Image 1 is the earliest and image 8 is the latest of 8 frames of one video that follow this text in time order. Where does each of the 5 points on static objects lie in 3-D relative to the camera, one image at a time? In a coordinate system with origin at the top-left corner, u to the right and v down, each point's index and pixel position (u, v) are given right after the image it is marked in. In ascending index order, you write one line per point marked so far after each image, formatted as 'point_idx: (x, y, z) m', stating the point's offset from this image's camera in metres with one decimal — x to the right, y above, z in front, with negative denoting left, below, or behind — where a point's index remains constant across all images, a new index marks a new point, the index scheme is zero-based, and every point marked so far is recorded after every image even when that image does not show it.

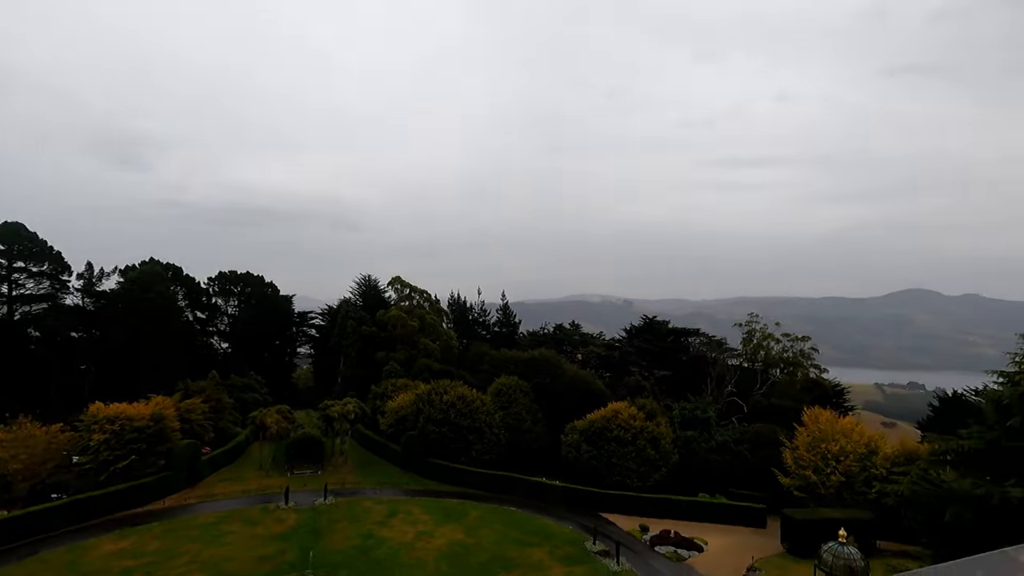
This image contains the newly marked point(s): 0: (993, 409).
0: (+12.5, -3.1, +13.8) m
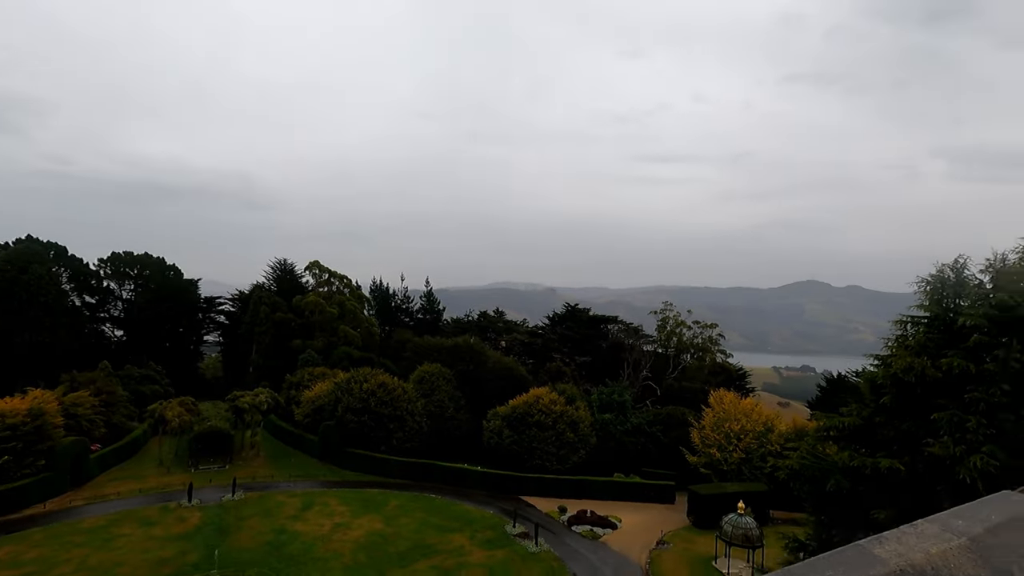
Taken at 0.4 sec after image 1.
0: (+10.3, -2.9, +15.4) m
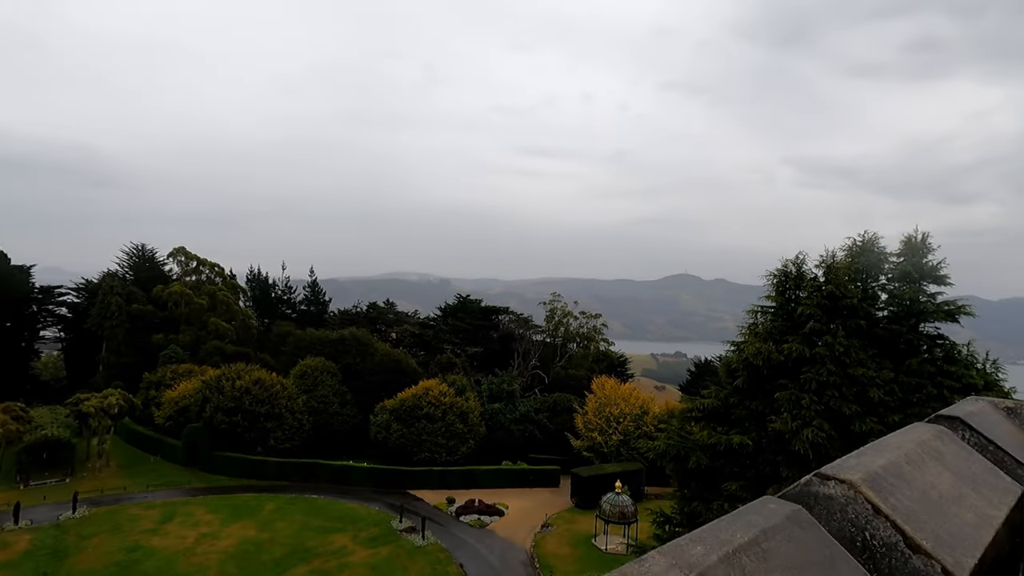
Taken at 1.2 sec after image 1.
0: (+6.8, -2.6, +16.8) m
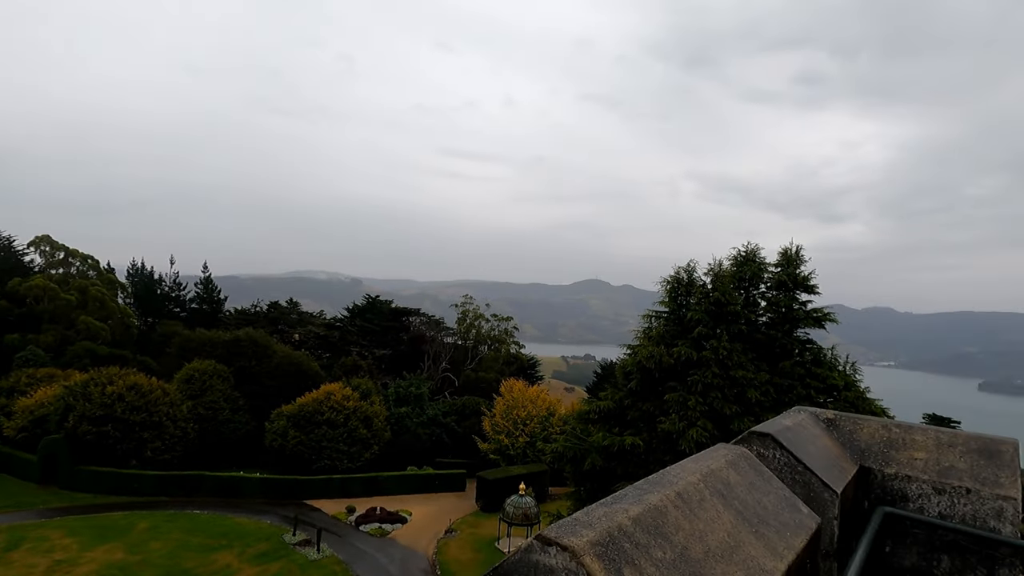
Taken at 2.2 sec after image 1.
0: (+3.6, -2.8, +17.3) m
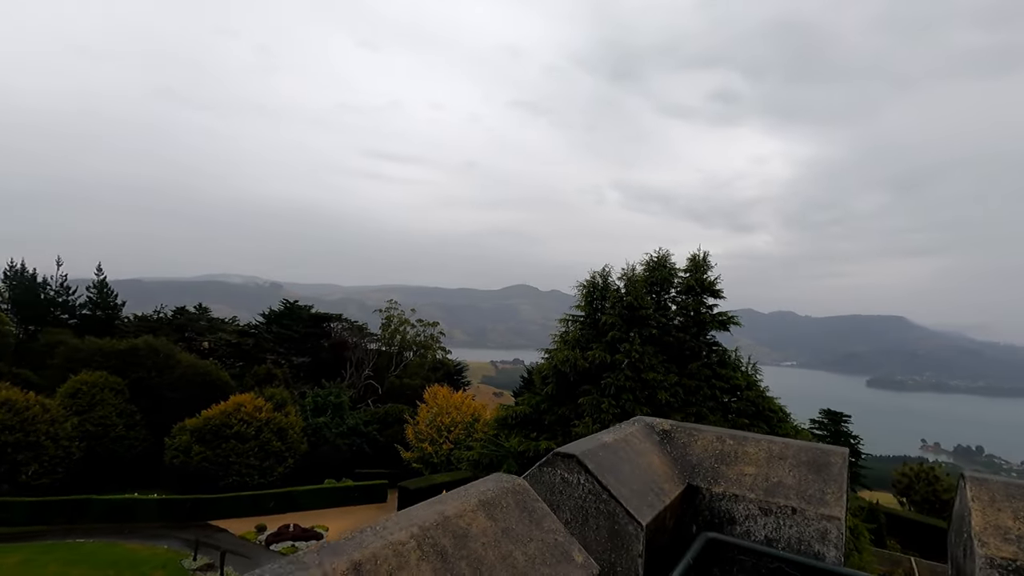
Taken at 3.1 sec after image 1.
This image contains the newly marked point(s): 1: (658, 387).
0: (+0.9, -2.9, +17.3) m
1: (+4.1, -2.8, +15.1) m
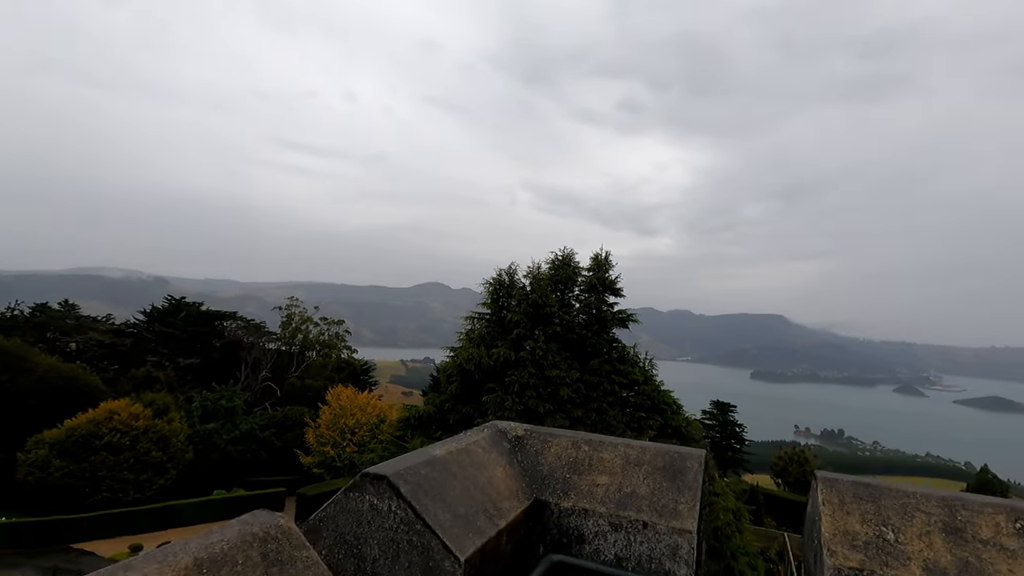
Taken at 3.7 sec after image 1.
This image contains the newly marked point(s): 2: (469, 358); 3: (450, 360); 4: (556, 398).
0: (-2.2, -2.8, +16.9) m
1: (+1.4, -2.7, +15.4) m
2: (-1.3, -2.1, +15.8) m
3: (-2.0, -2.3, +17.2) m
4: (+1.3, -3.1, +15.2) m
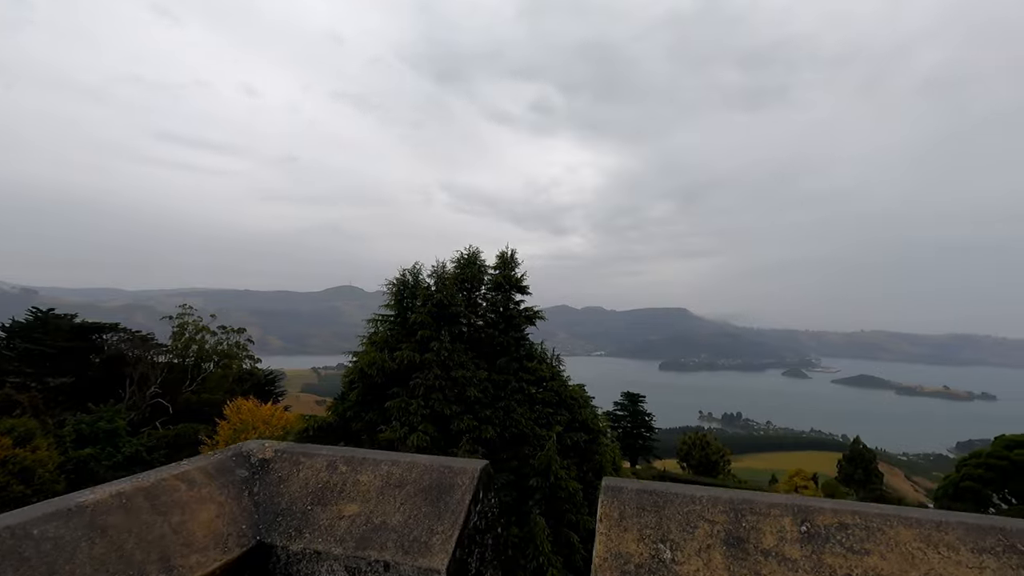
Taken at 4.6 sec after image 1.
0: (-5.1, -2.9, +16.1) m
1: (-1.3, -2.7, +15.1) m
2: (-4.0, -2.1, +15.1) m
3: (-5.0, -2.4, +16.4) m
4: (-1.4, -3.1, +14.9) m
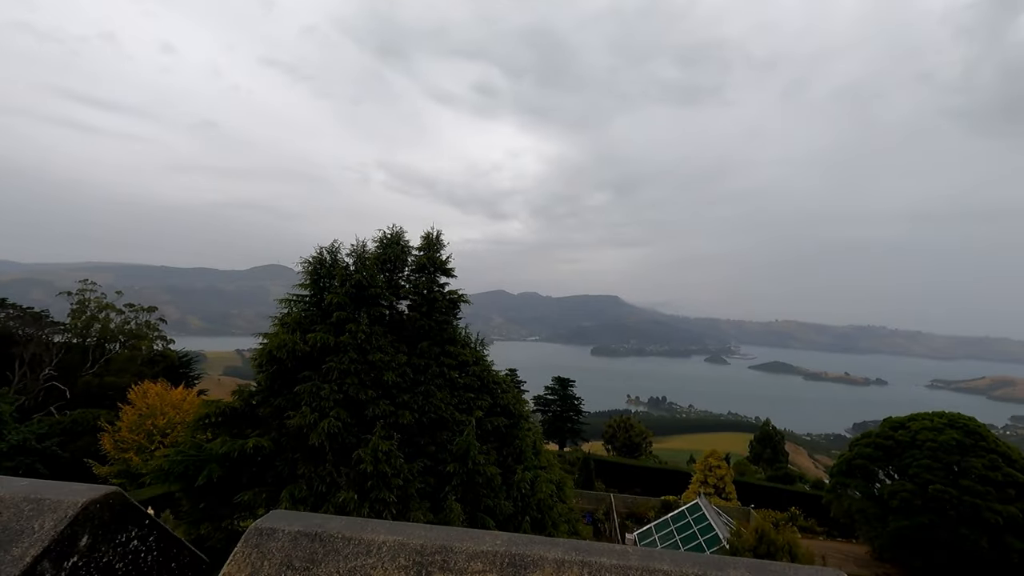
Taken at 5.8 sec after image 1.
0: (-7.4, -2.2, +15.1) m
1: (-3.5, -2.2, +14.5) m
2: (-6.2, -1.5, +14.2) m
3: (-7.3, -1.7, +15.4) m
4: (-3.6, -2.6, +14.3) m
